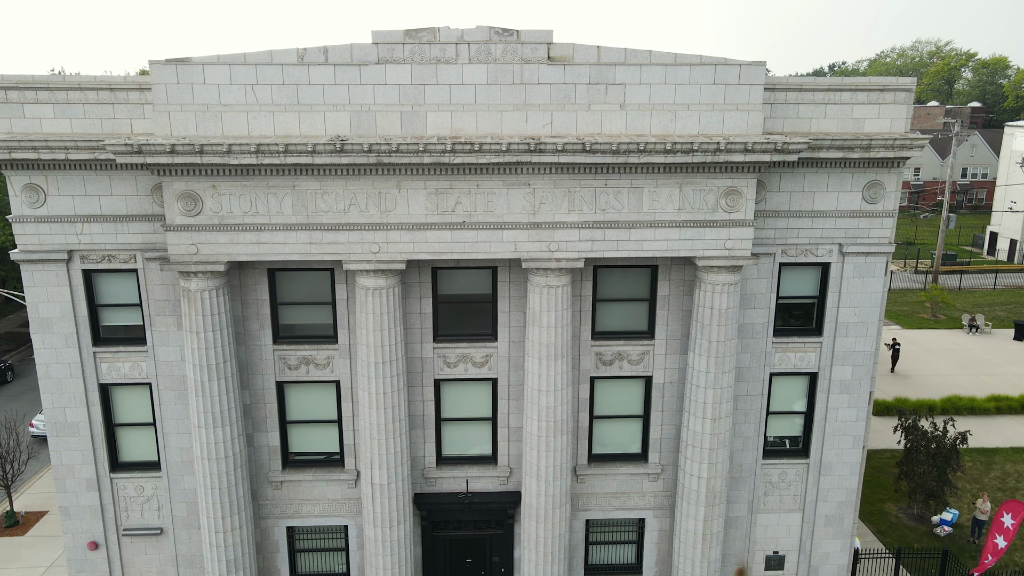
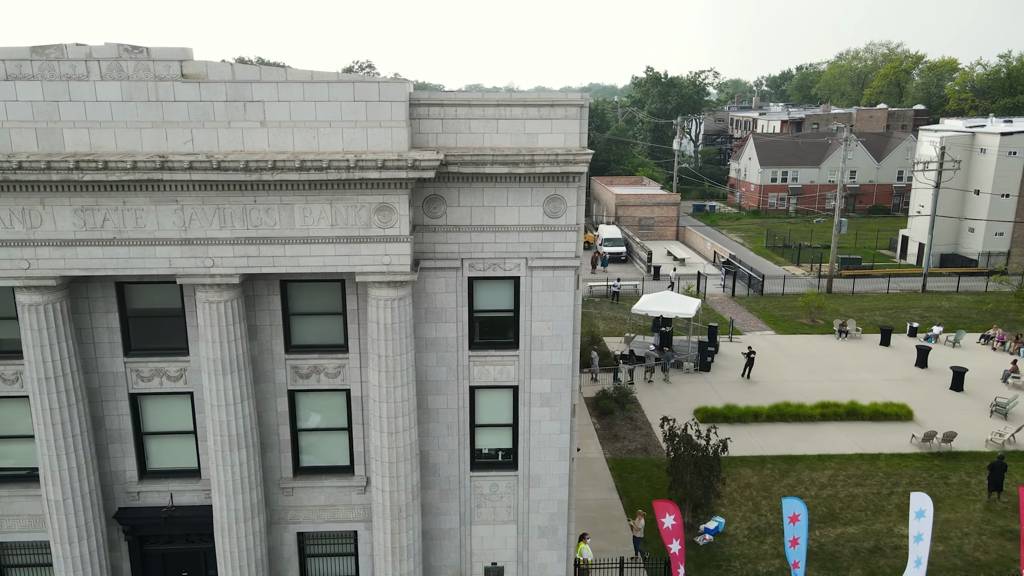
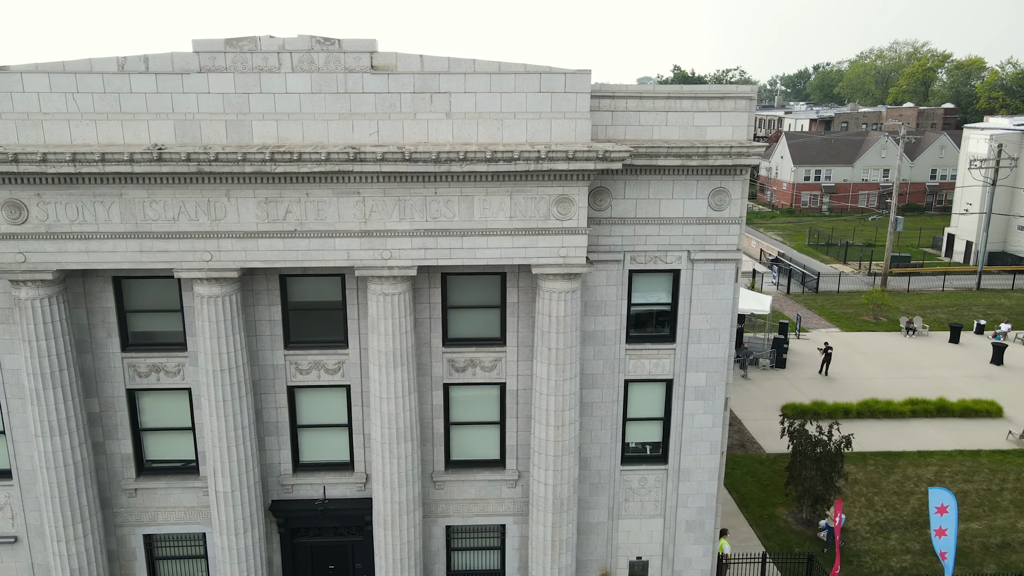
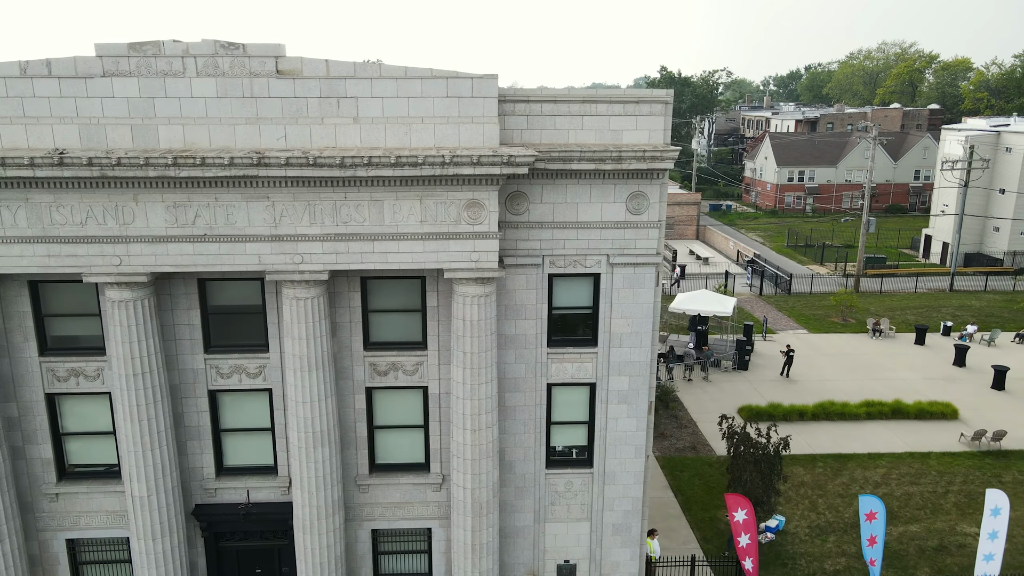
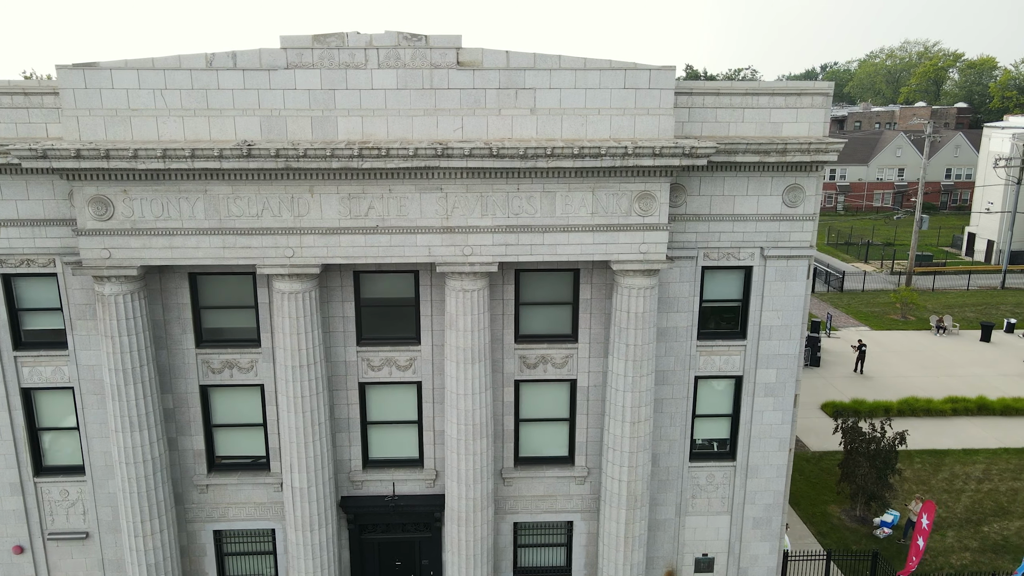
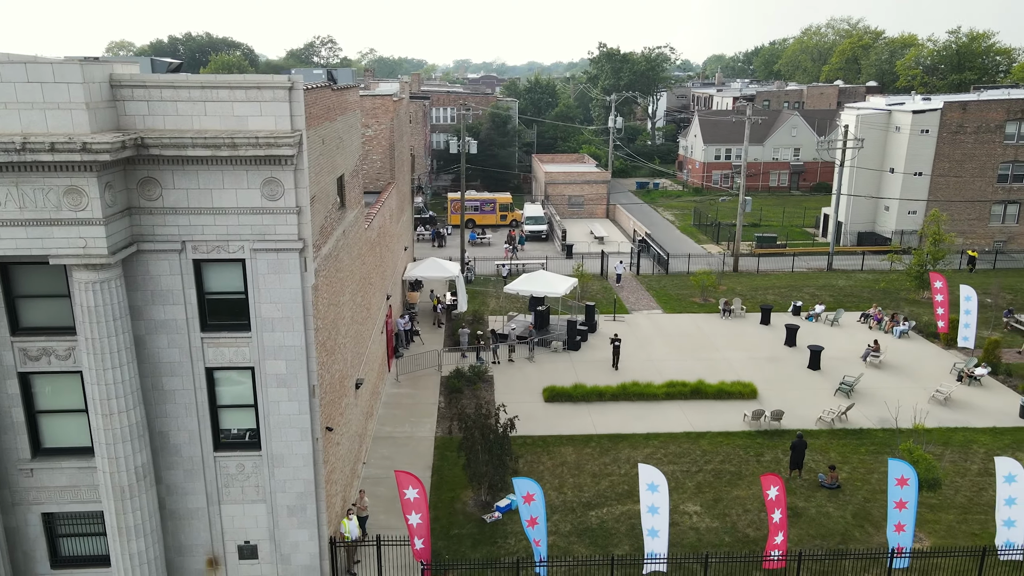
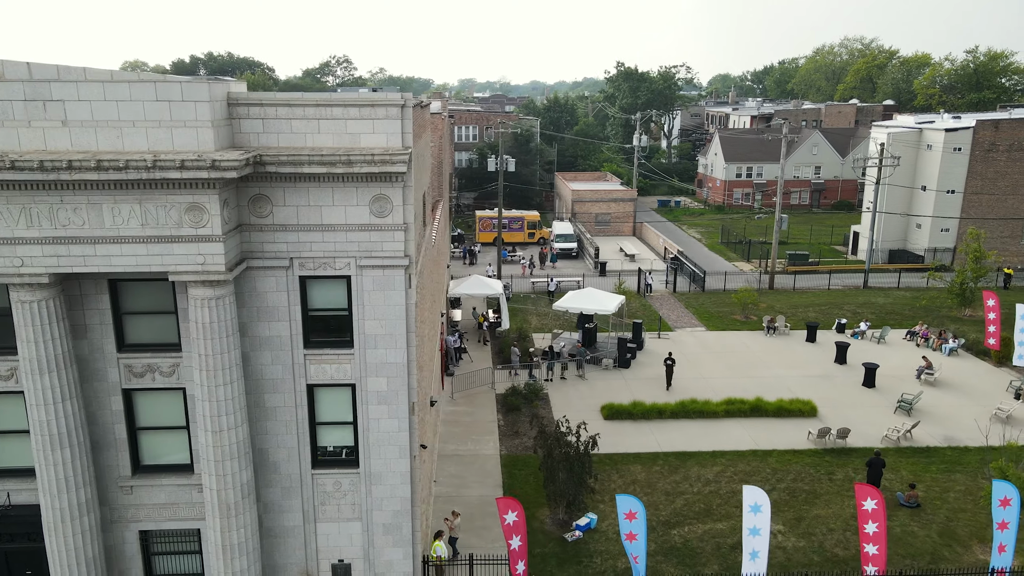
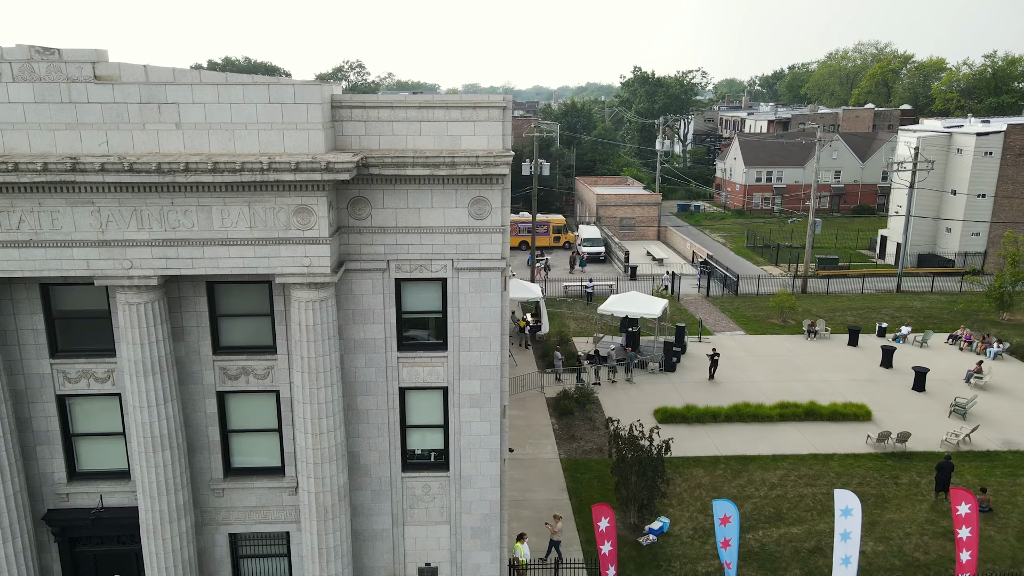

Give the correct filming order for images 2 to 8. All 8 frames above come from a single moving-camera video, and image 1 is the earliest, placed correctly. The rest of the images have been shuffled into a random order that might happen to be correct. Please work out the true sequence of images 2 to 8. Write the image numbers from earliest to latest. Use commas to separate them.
5, 3, 4, 2, 8, 7, 6
